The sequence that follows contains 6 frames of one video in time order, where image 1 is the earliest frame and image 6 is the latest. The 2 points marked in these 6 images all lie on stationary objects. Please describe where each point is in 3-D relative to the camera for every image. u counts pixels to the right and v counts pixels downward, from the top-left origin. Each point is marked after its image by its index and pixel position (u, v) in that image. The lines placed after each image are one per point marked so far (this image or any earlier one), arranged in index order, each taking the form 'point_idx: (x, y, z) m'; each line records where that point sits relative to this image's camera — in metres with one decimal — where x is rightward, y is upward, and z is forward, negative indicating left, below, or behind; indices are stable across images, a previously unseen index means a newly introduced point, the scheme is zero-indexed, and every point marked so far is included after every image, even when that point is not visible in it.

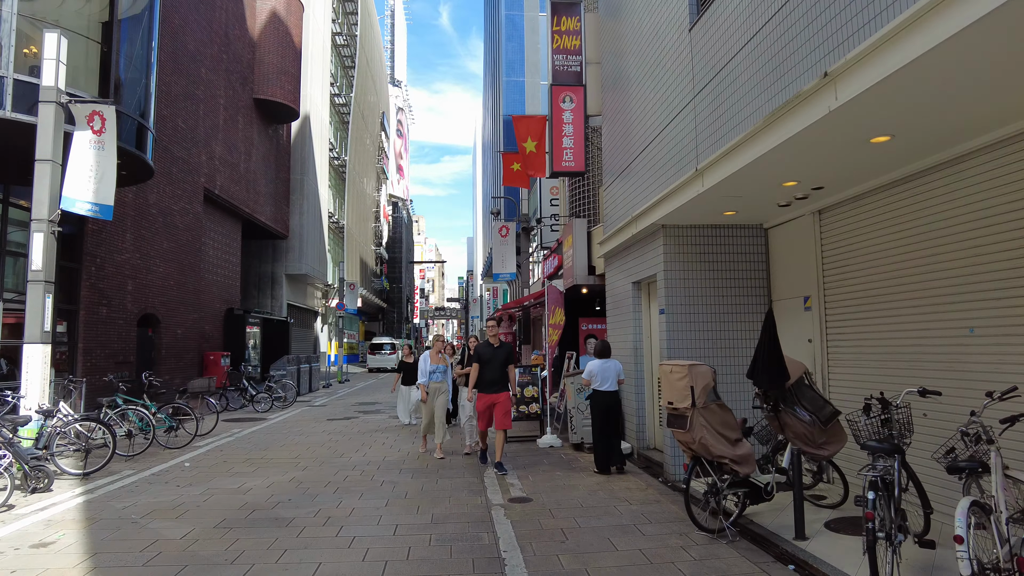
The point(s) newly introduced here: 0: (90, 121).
0: (-6.1, +2.4, +9.5) m
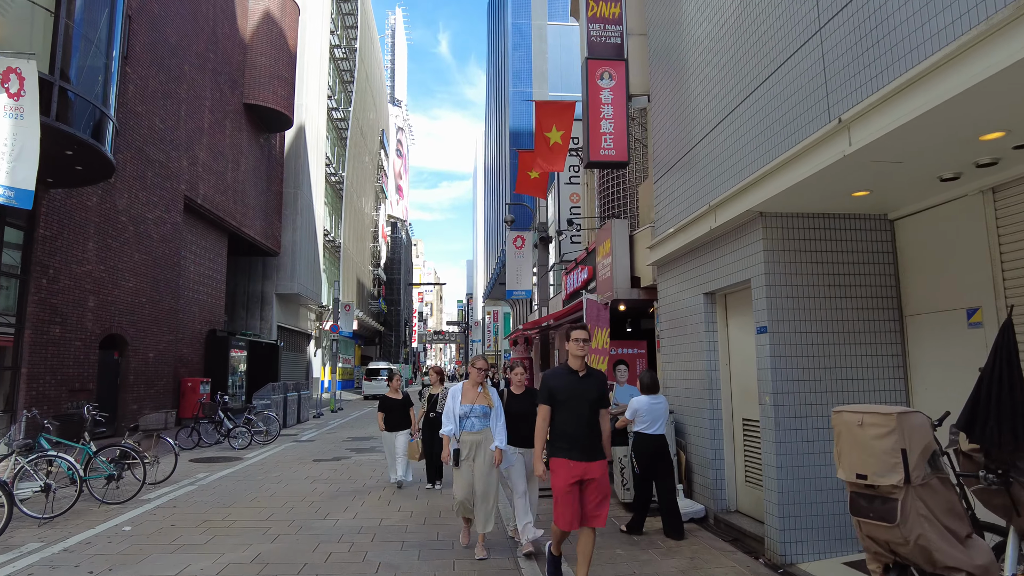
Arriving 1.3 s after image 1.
0: (-5.7, +2.3, +7.5) m
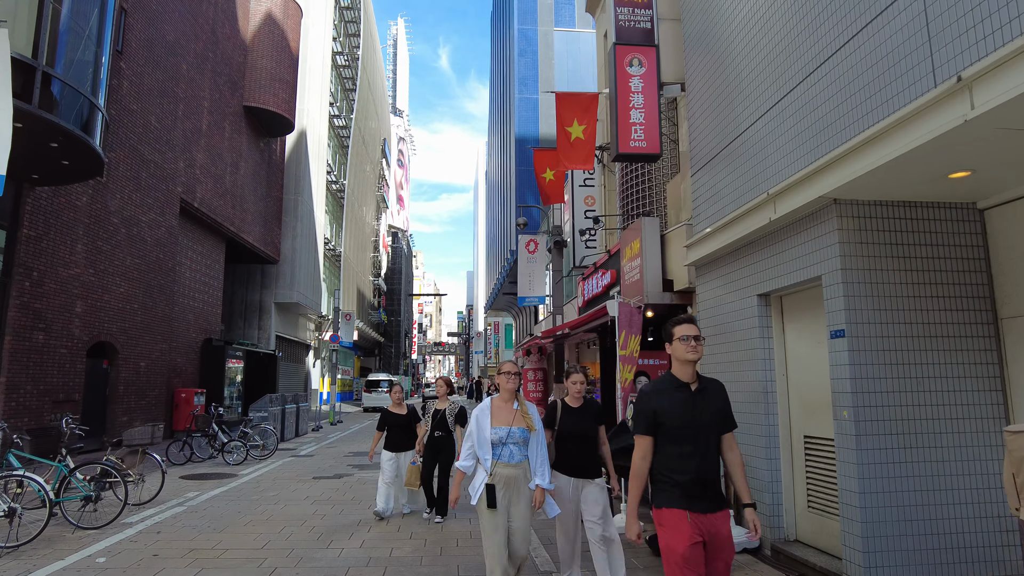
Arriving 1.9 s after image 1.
0: (-5.4, +2.3, +6.7) m
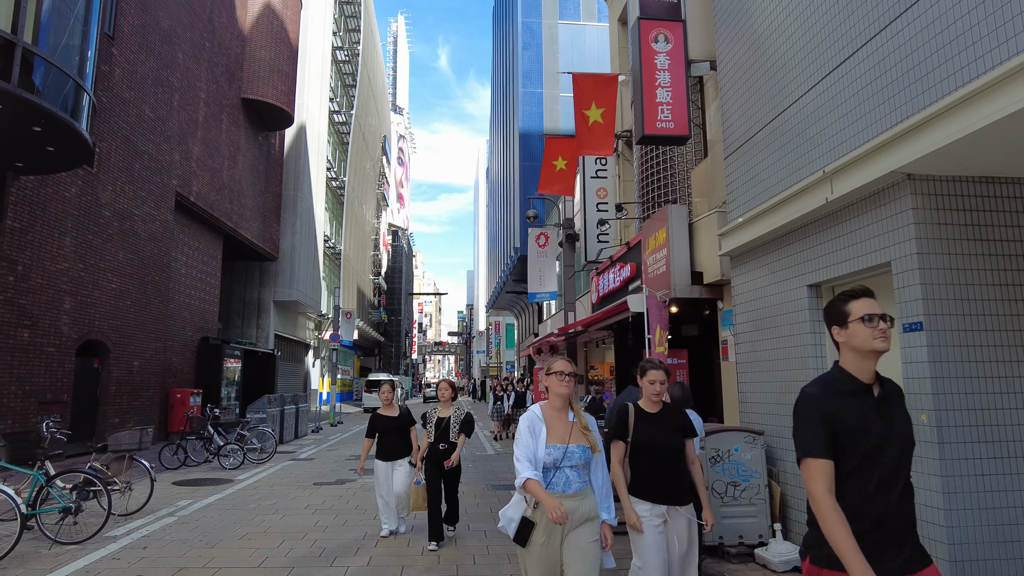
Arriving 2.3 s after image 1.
0: (-5.2, +2.4, +6.1) m
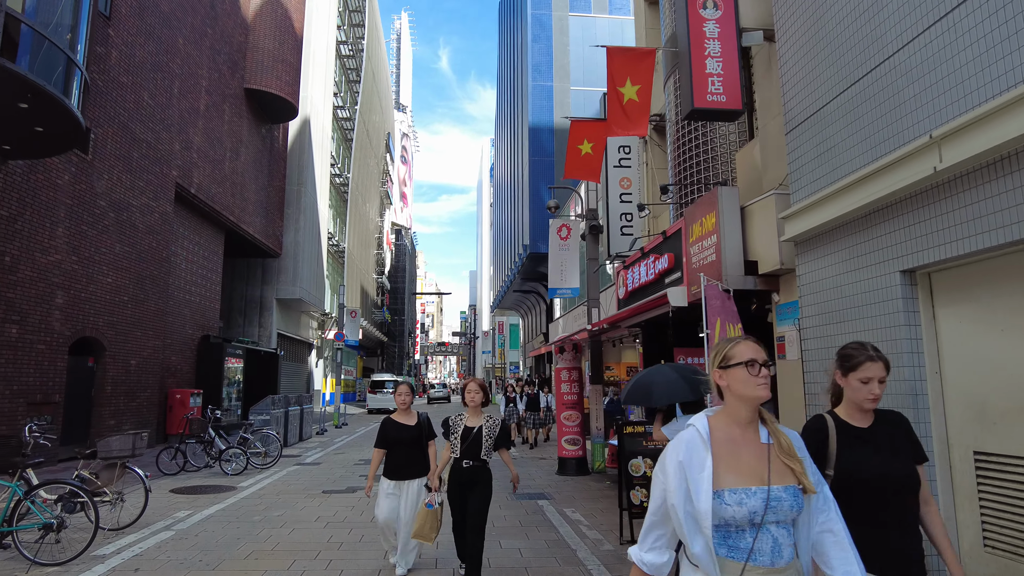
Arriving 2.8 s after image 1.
0: (-4.8, +2.6, +5.3) m
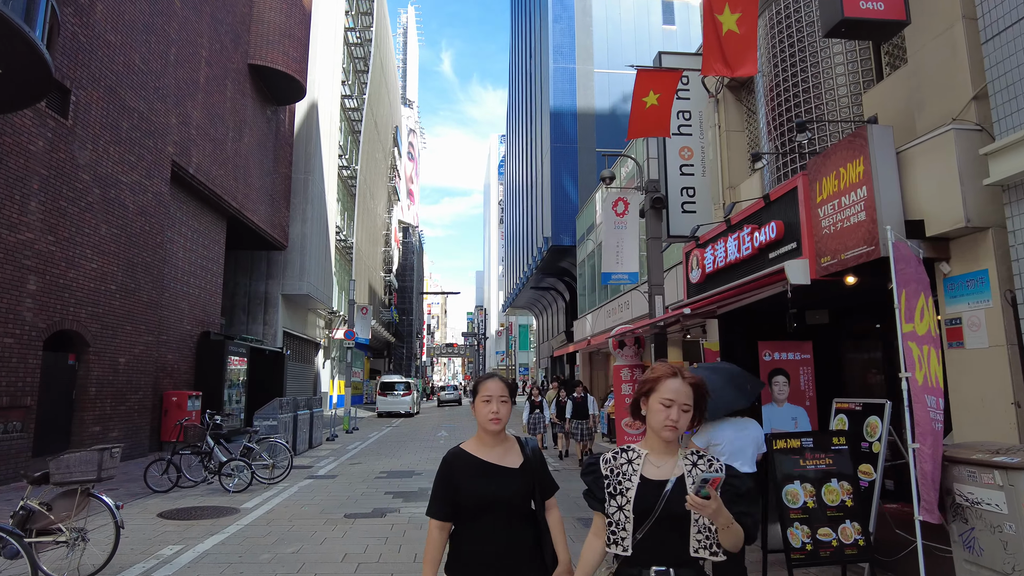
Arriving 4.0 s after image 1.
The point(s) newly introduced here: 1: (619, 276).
0: (-4.1, +2.8, +3.5) m
1: (+1.8, +0.2, +11.2) m
